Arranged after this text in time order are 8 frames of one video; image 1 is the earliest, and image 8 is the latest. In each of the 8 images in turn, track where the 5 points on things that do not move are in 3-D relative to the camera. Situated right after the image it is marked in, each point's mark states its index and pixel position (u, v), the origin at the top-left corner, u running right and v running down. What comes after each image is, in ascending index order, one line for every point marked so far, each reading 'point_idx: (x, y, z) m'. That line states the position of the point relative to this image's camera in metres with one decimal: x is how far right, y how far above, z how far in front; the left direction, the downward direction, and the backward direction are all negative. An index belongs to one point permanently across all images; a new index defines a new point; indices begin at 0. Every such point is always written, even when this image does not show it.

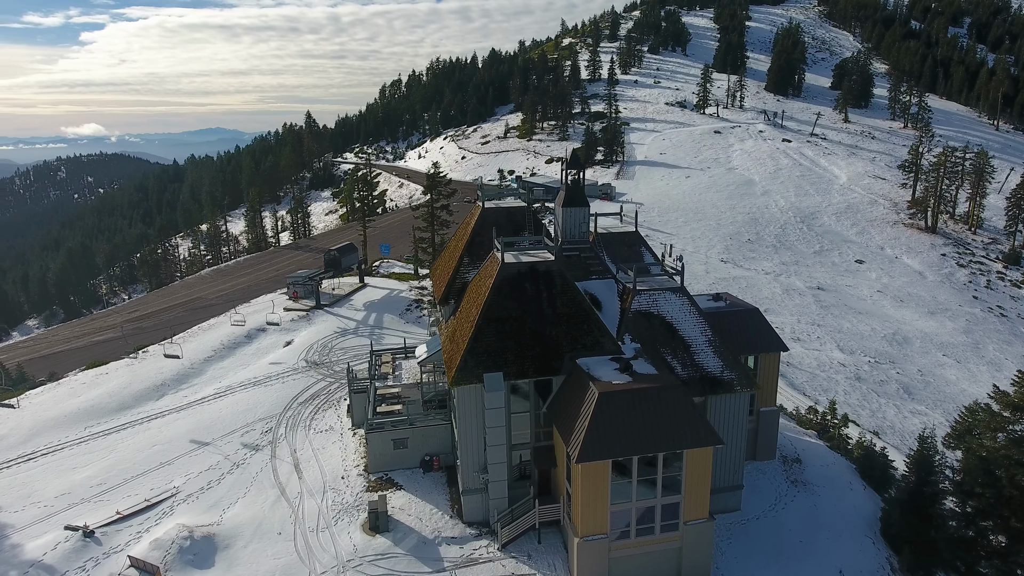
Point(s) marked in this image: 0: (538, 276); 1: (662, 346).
0: (+0.8, +0.3, +18.3) m
1: (+4.4, -1.8, +18.7) m
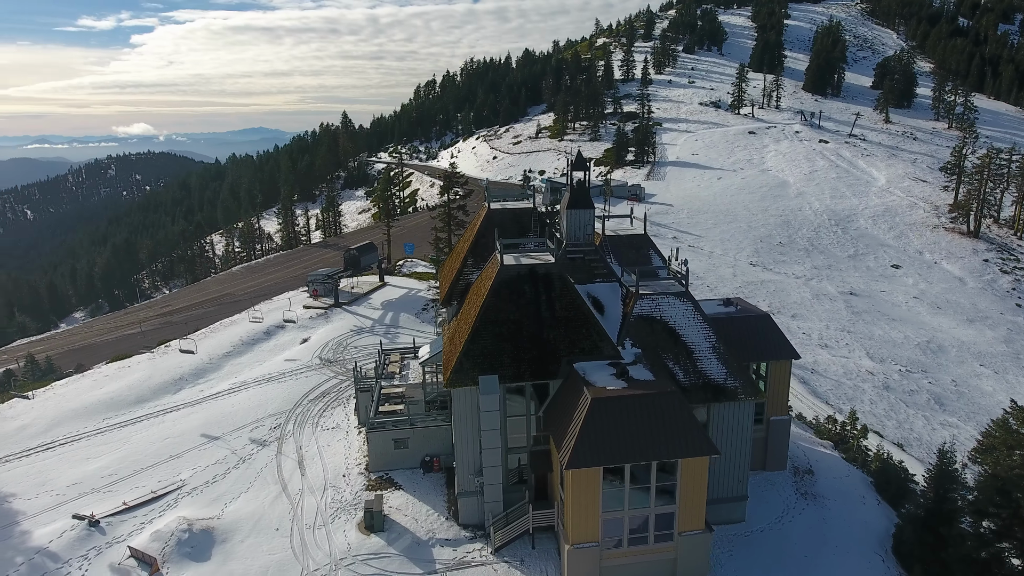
0: (+0.7, +0.2, +18.1) m
1: (+4.4, -1.9, +18.3) m
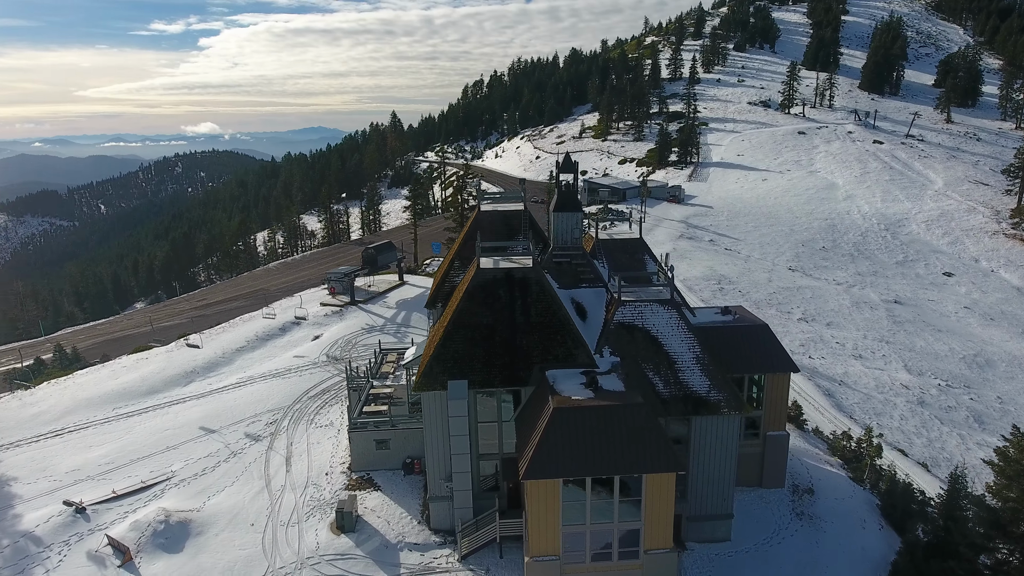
0: (0.0, +0.1, +17.7) m
1: (+3.7, -2.1, +17.6) m
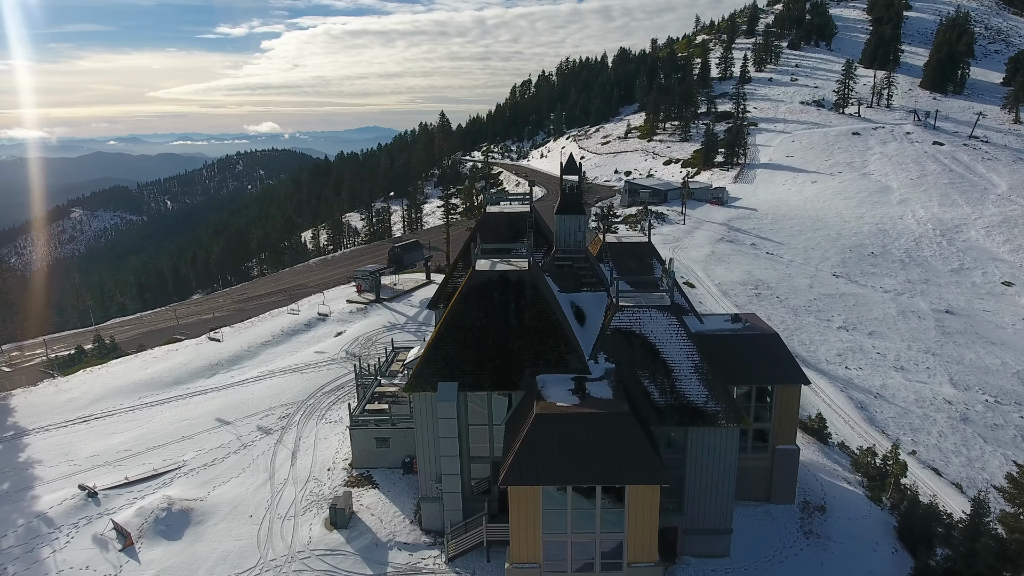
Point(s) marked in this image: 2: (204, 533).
0: (-0.1, +0.1, +17.5) m
1: (+3.5, -2.2, +17.2) m
2: (-8.7, -6.9, +18.0) m
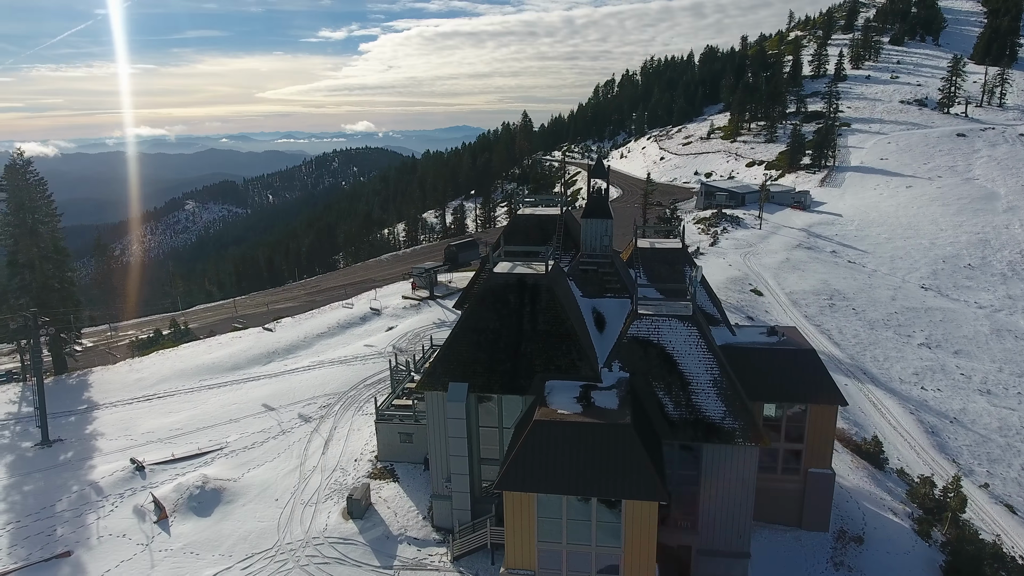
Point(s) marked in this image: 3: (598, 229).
0: (+0.3, 0.0, +17.4) m
1: (+3.8, -2.4, +16.7) m
2: (-8.4, -6.7, +19.0) m
3: (+2.6, +1.8, +19.5) m
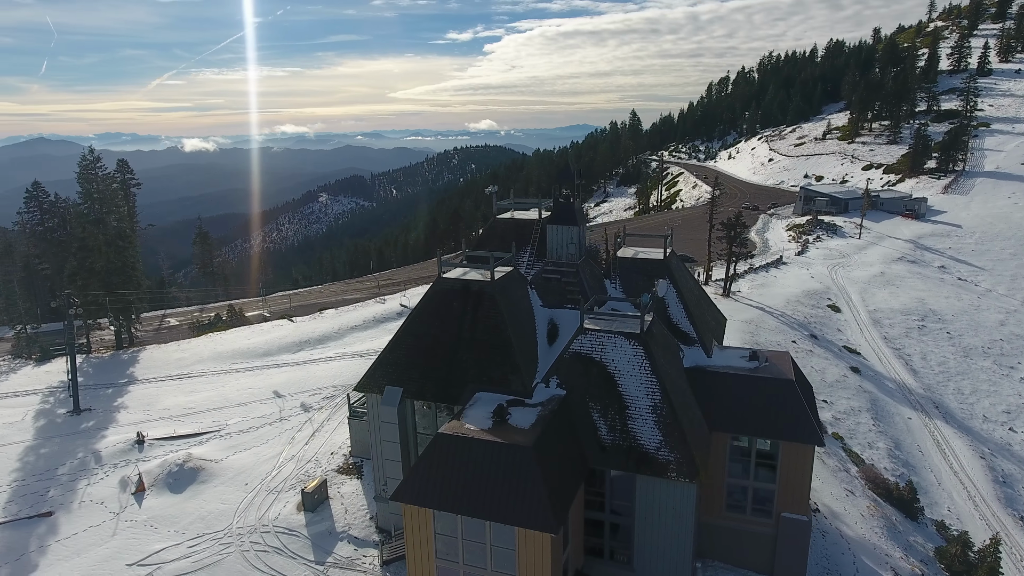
0: (-1.1, -0.1, +16.9) m
1: (+2.0, -2.7, +15.5) m
2: (-9.8, -6.4, +20.0) m
3: (+1.6, +1.5, +18.5) m
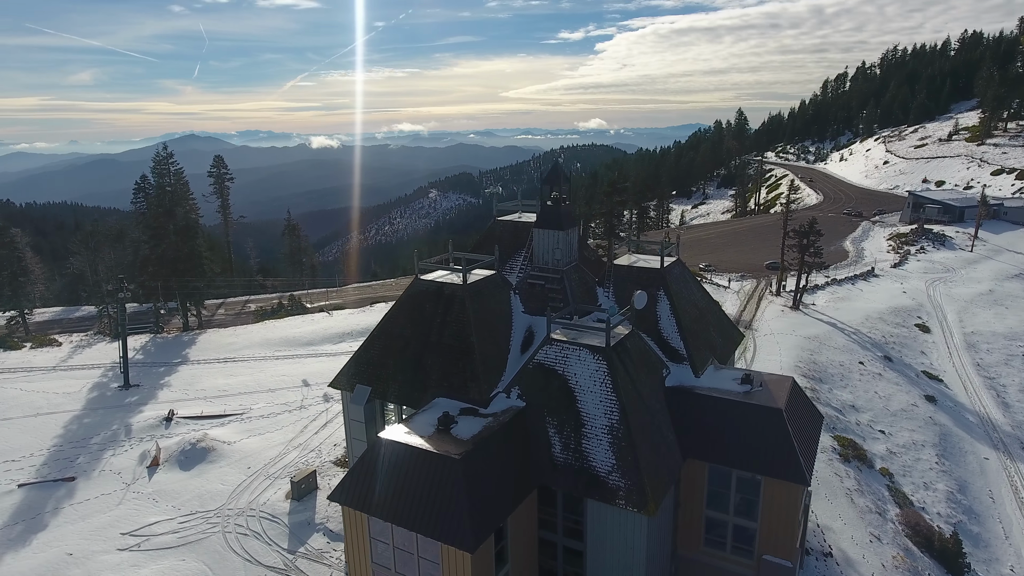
0: (-1.8, -0.2, +16.6) m
1: (+0.9, -2.9, +14.8) m
2: (-10.1, -6.1, +21.1) m
3: (+1.2, +1.3, +17.8) m
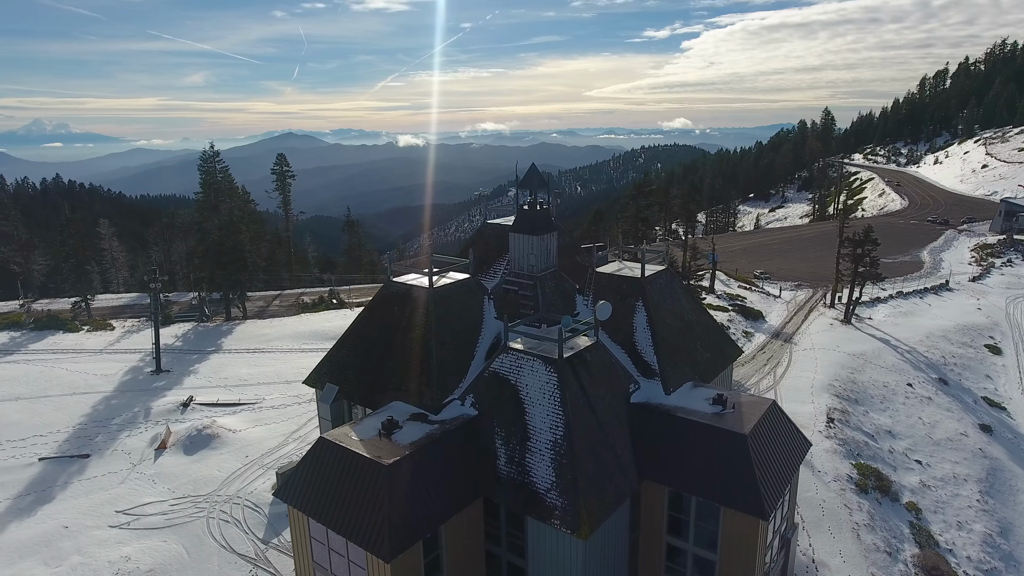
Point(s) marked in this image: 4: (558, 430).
0: (-2.6, -0.2, +16.5) m
1: (-0.2, -3.0, +14.4) m
2: (-10.5, -5.8, +21.9) m
3: (+0.5, +1.2, +17.3) m
4: (+1.2, -3.0, +13.6) m
